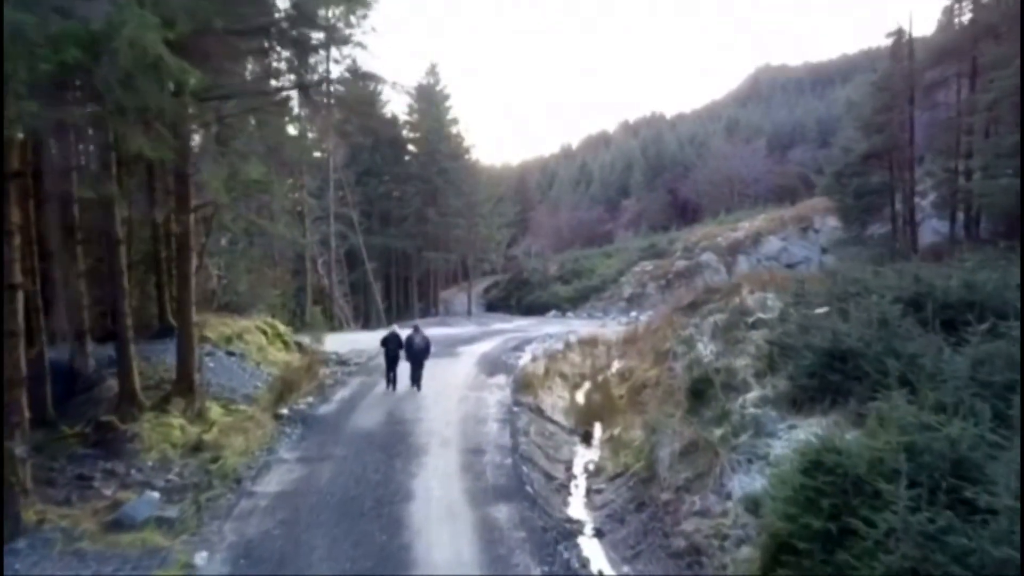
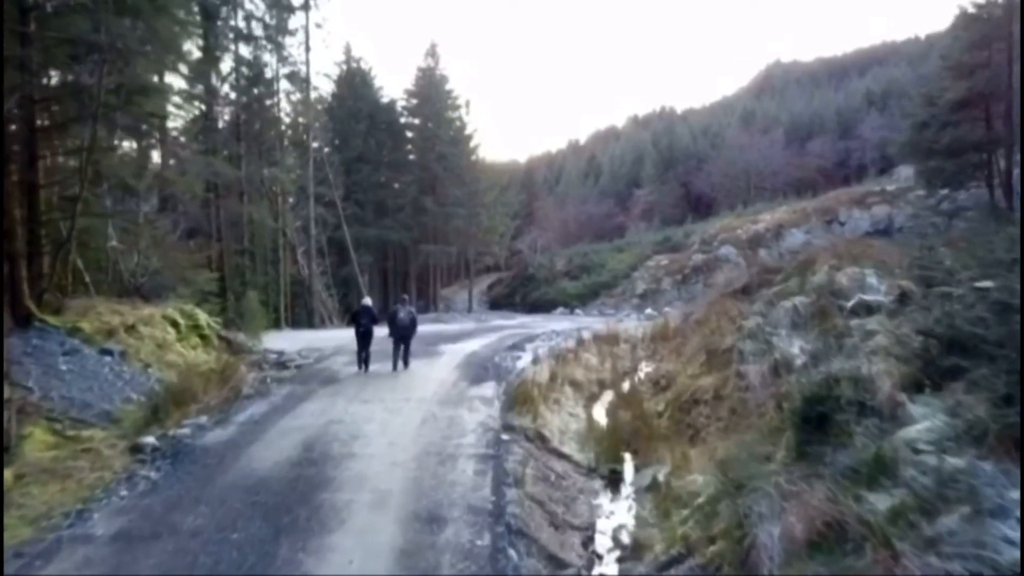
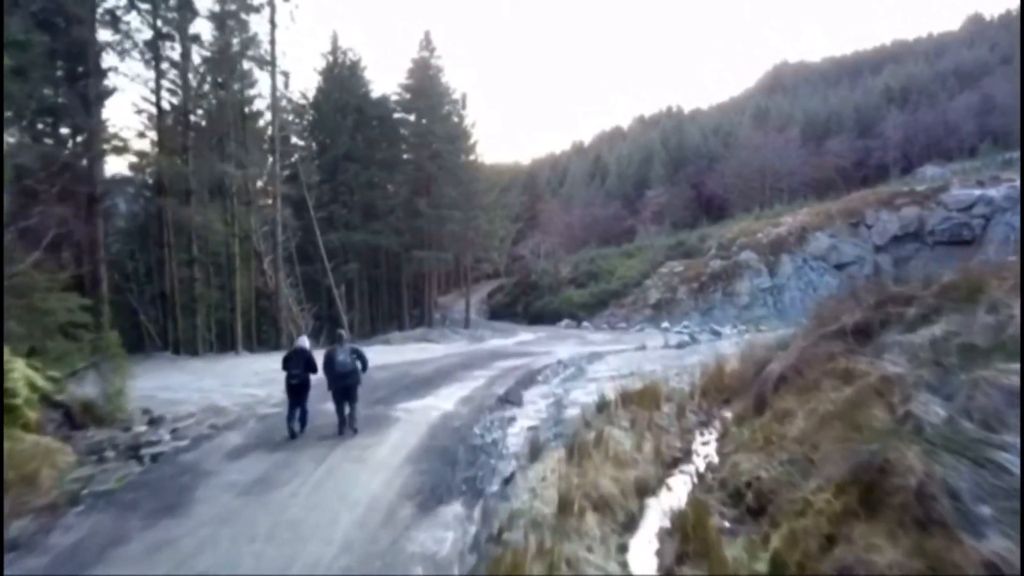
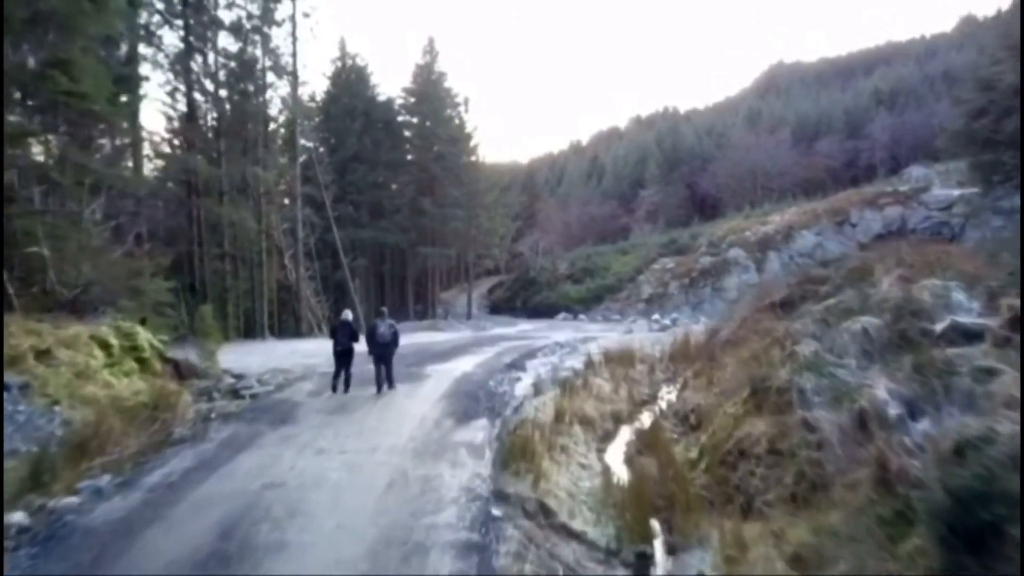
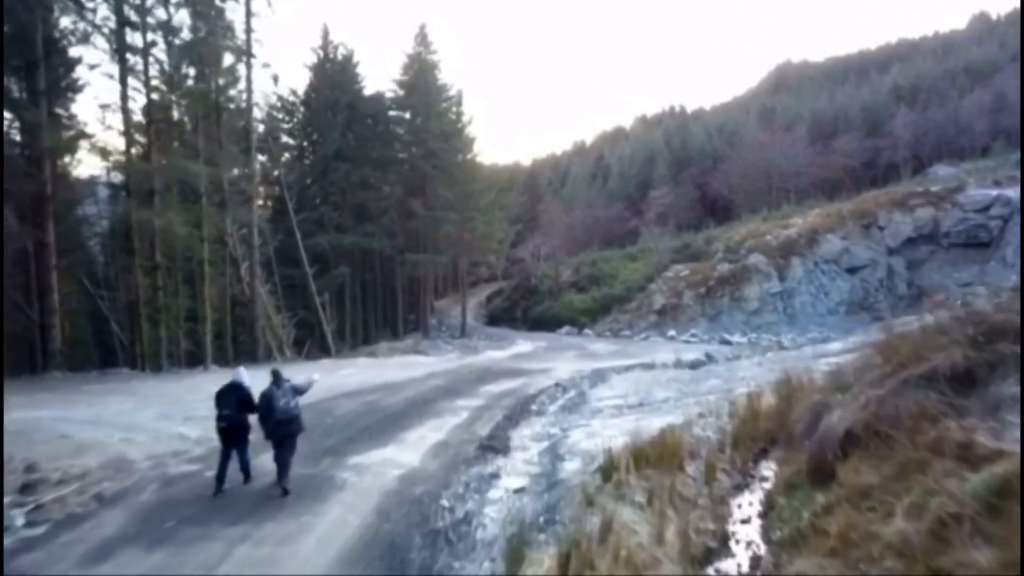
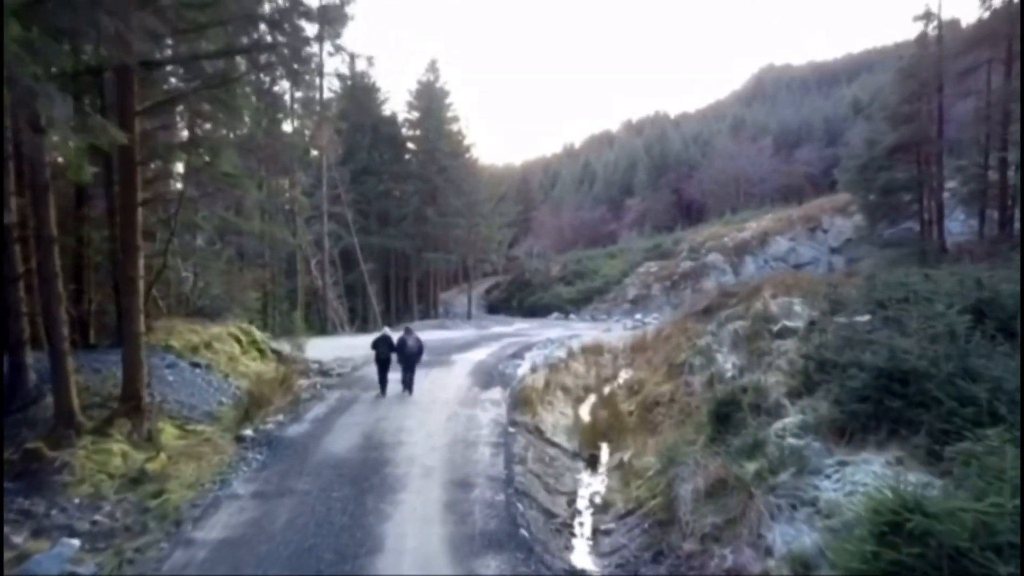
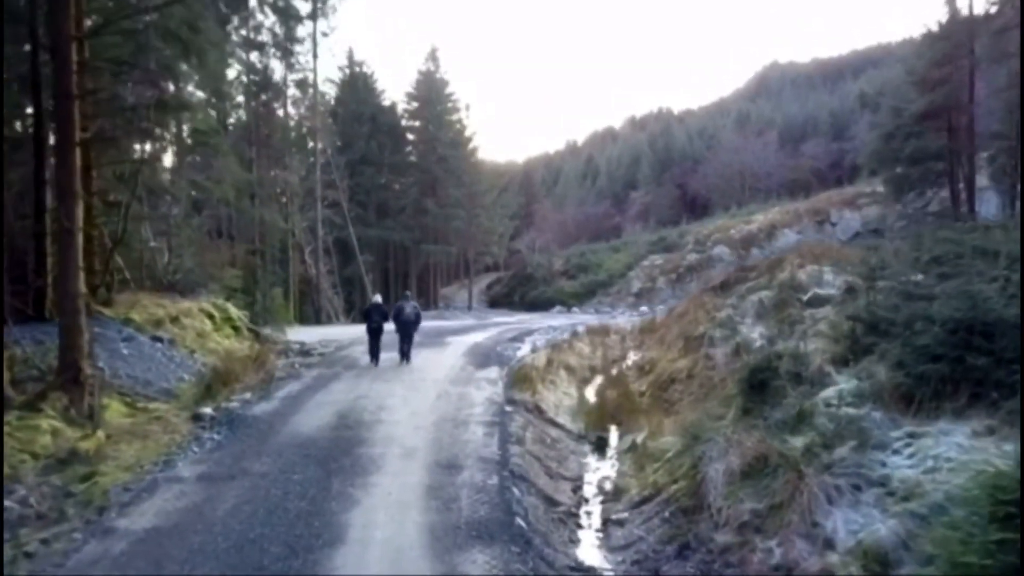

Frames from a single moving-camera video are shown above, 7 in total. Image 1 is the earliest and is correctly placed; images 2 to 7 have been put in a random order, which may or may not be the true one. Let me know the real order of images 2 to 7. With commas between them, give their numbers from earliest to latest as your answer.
6, 7, 2, 4, 3, 5
